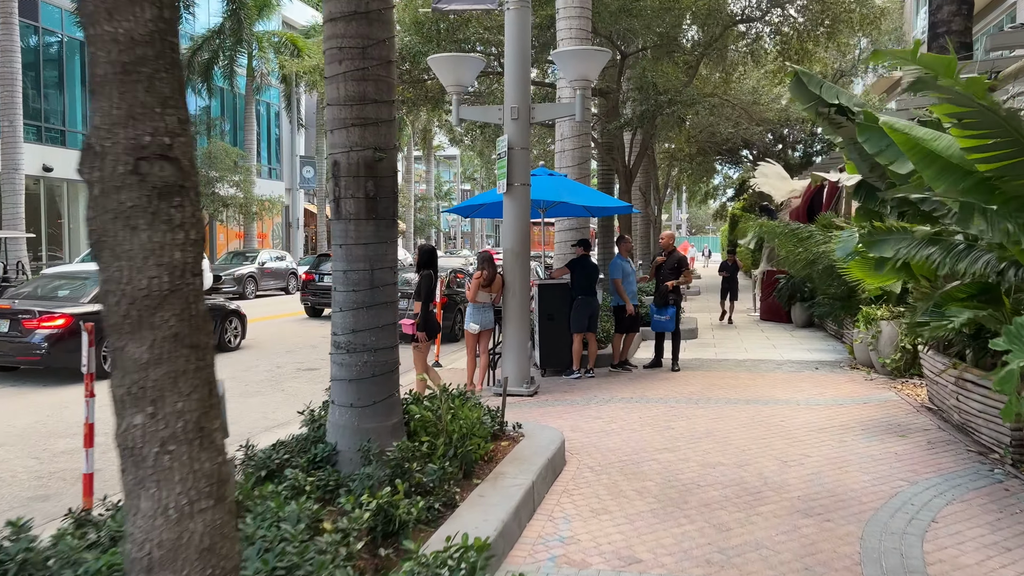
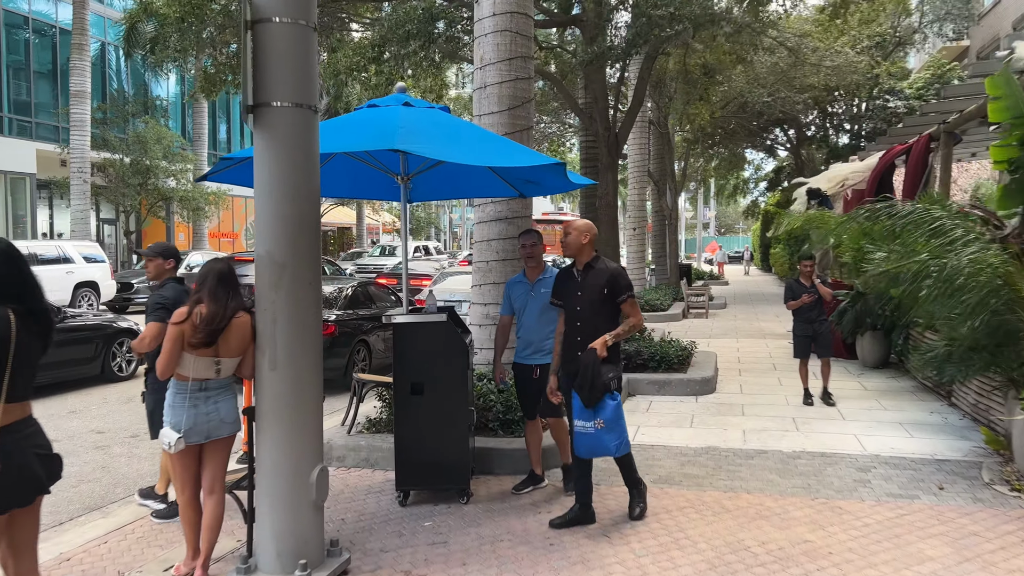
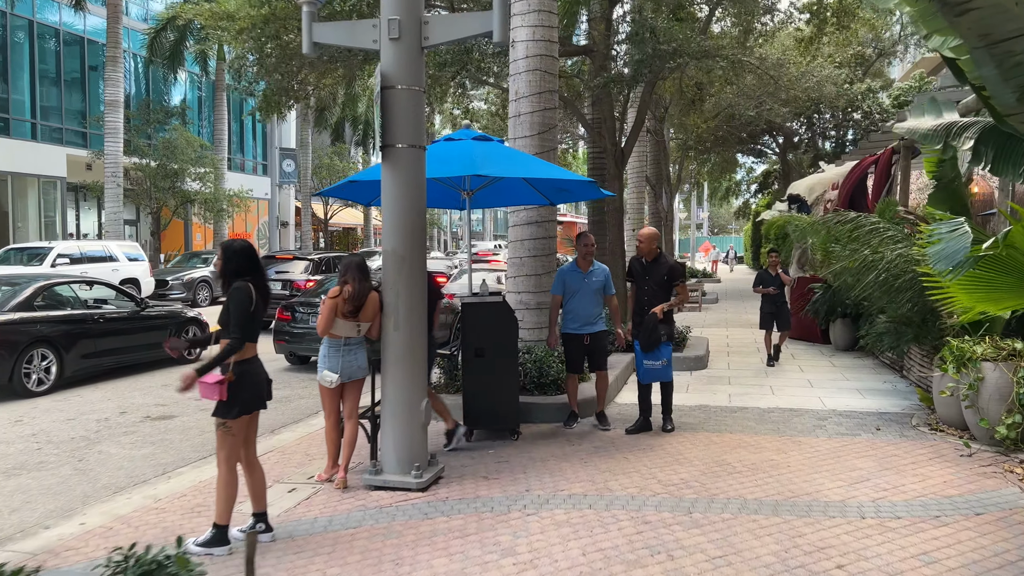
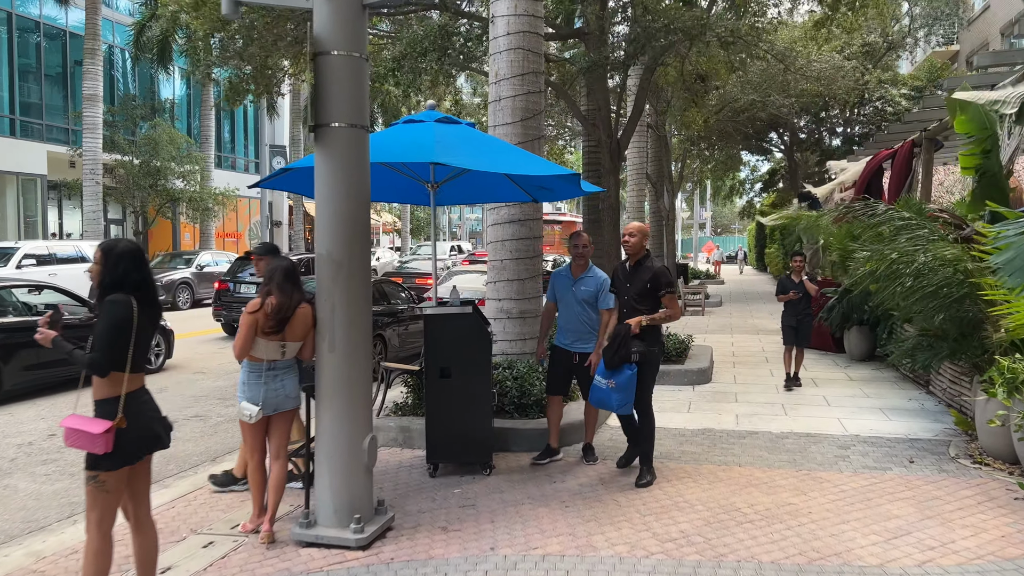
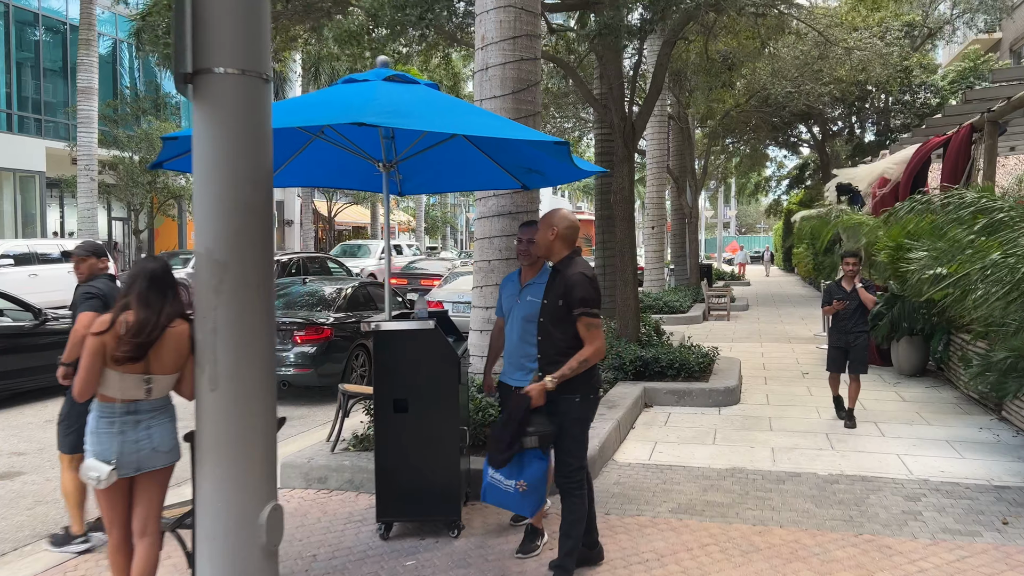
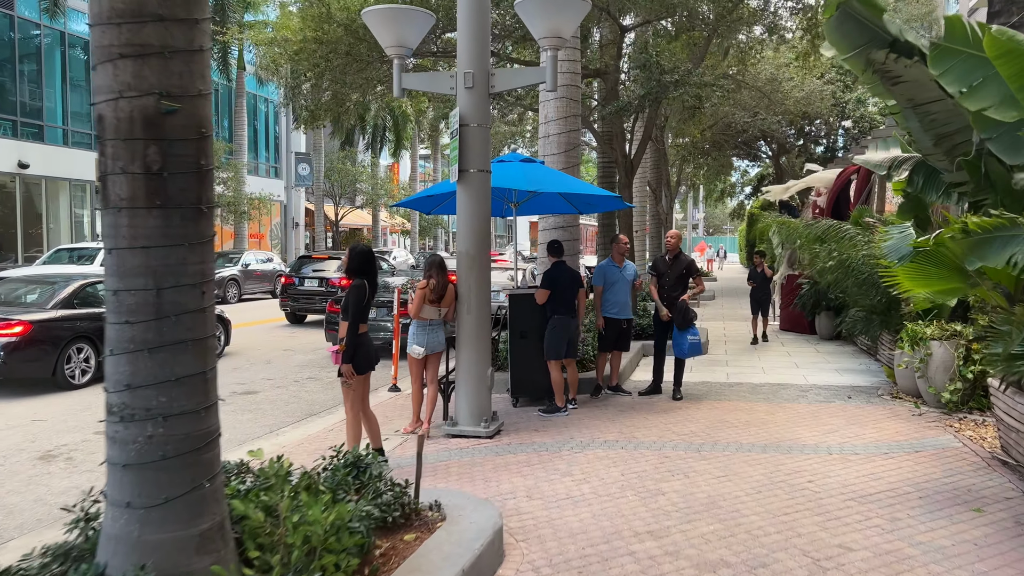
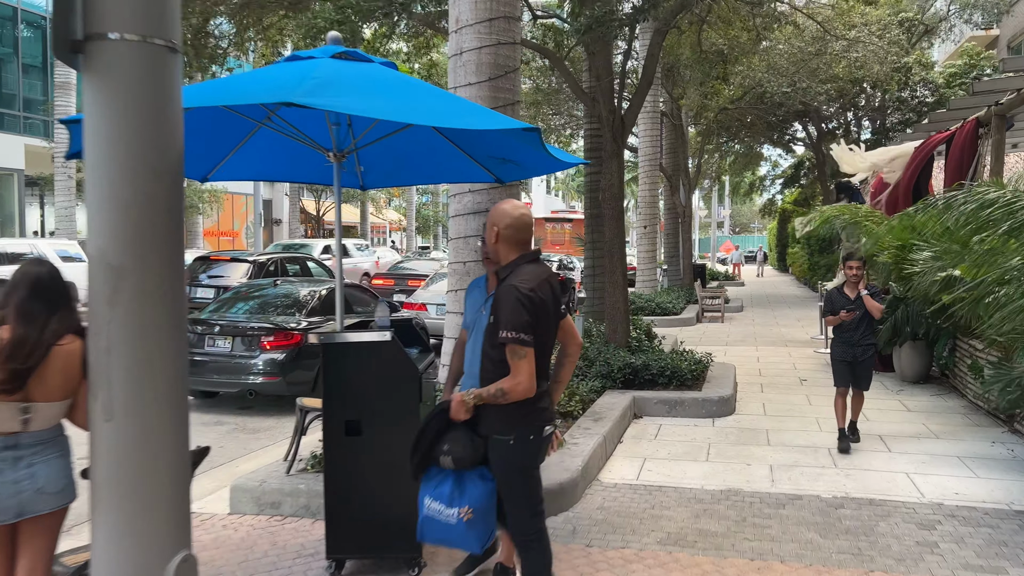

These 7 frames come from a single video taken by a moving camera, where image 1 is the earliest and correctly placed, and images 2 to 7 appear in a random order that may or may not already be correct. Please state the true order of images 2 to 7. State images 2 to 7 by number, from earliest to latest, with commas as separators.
6, 3, 4, 2, 5, 7
